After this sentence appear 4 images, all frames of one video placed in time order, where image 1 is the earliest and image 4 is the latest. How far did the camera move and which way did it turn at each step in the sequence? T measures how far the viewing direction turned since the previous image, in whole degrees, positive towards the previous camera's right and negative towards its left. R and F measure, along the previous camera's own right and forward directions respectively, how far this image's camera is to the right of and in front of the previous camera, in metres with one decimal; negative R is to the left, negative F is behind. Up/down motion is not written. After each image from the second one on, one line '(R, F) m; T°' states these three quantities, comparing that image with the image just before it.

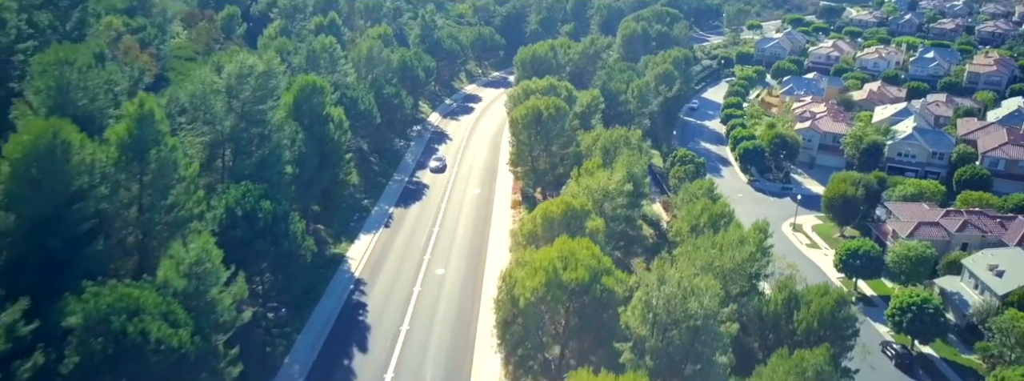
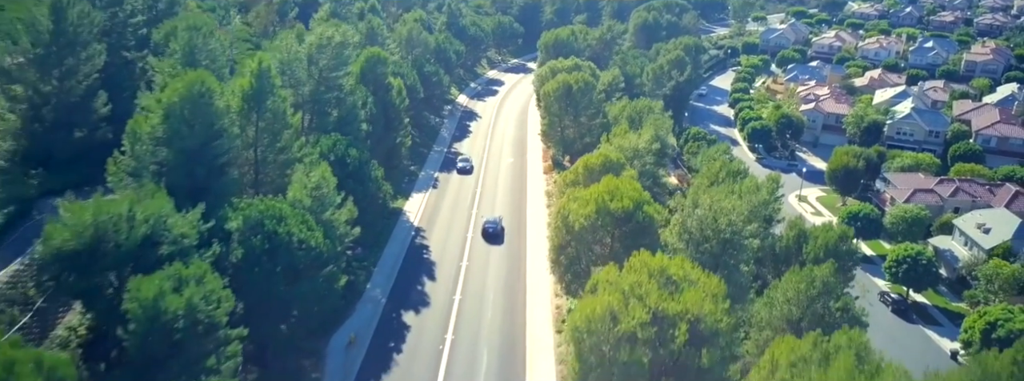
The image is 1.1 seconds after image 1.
(-3.2, -8.2) m; 0°
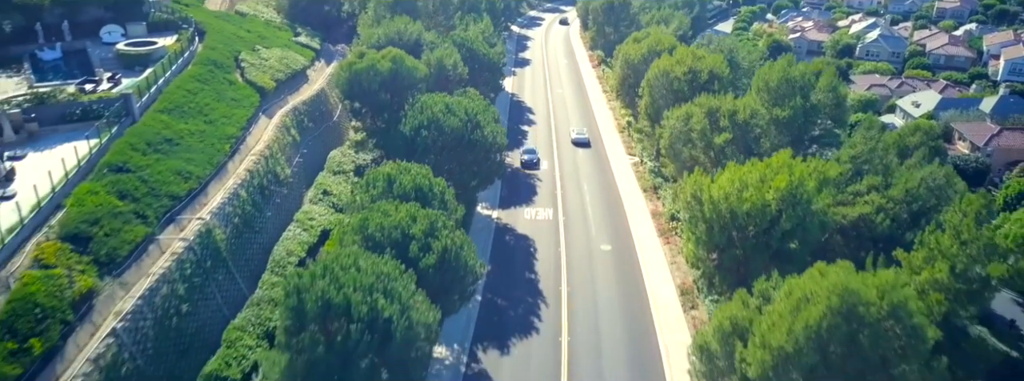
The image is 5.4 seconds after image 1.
(-7.5, -30.6) m; 0°
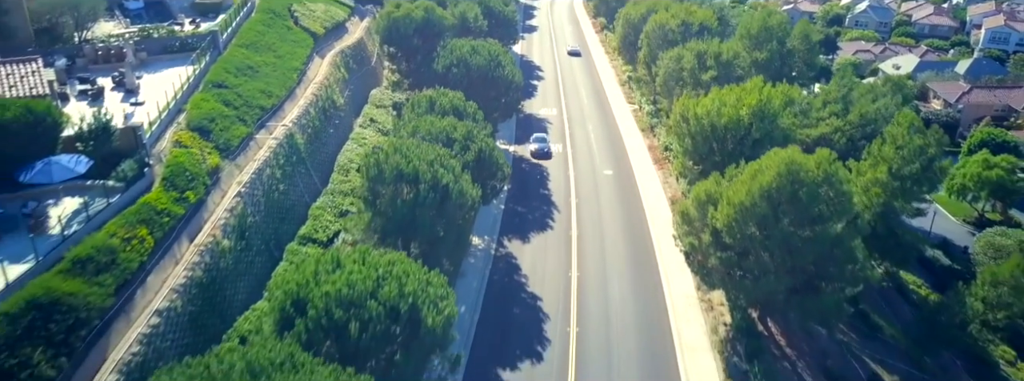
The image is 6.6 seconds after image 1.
(-1.1, -8.7) m; 0°
